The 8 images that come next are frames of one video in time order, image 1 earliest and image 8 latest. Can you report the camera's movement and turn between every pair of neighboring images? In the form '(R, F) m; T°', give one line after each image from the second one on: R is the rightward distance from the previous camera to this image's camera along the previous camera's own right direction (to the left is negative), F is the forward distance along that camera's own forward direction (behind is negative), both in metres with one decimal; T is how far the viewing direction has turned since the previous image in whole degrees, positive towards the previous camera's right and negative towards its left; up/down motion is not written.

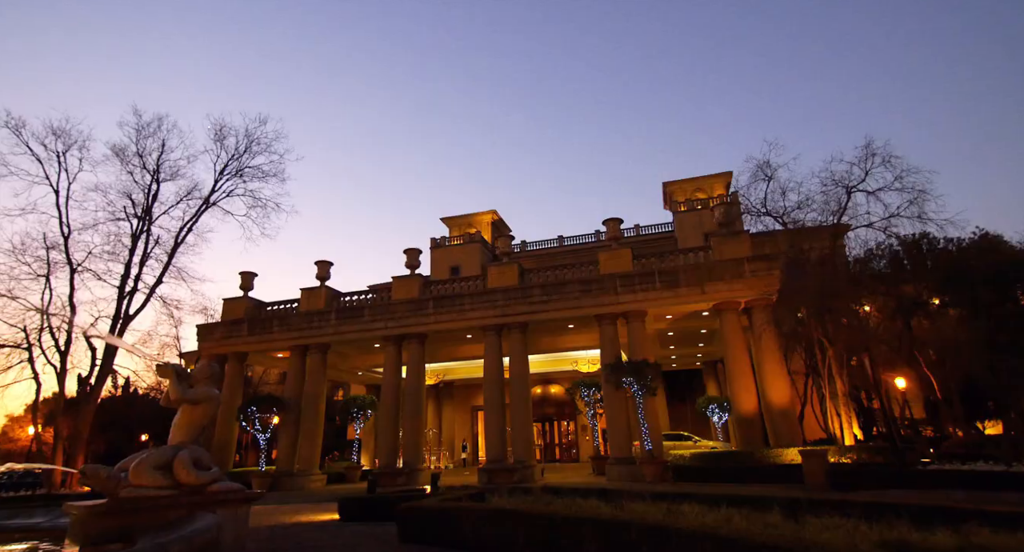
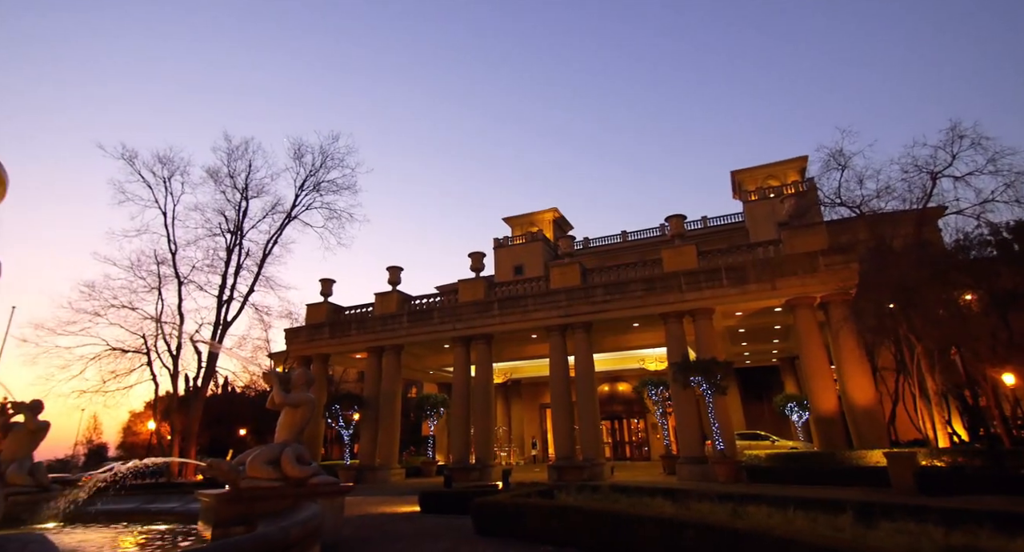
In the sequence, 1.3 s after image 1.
(0.0, -0.5) m; -6°
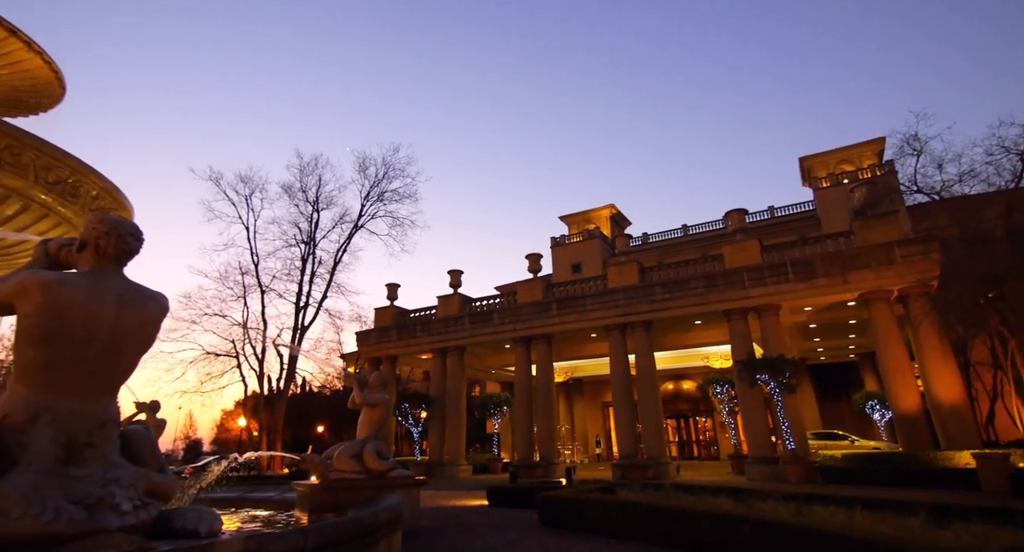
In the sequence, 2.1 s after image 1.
(0.0, -0.5) m; -6°
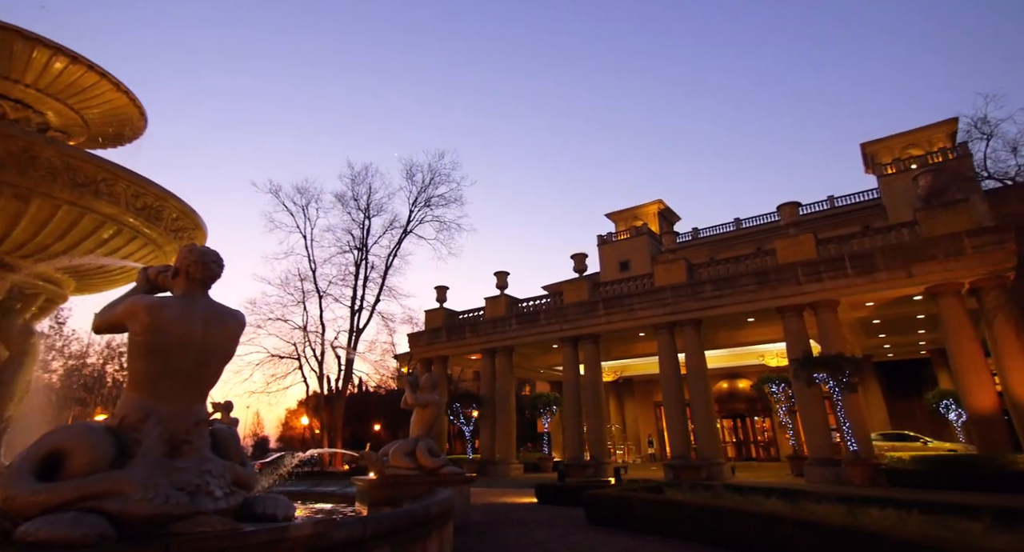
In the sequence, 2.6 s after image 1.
(+0.1, -0.3) m; -5°
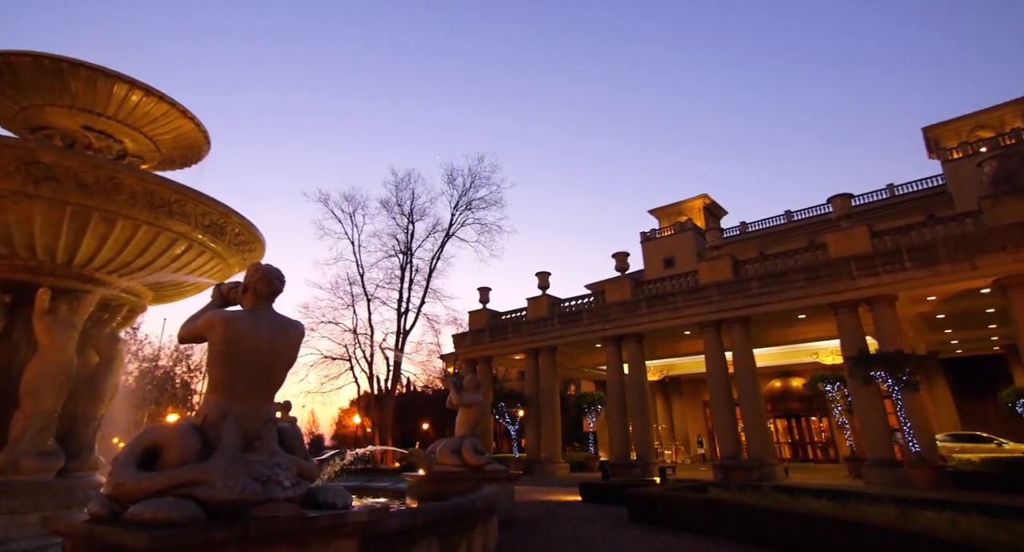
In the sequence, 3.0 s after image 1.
(+0.1, -0.3) m; -4°
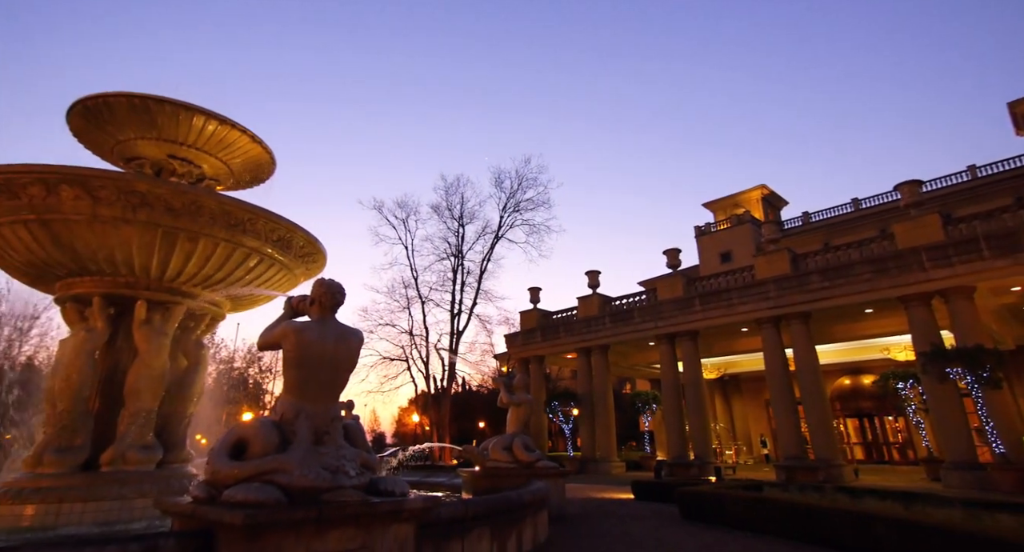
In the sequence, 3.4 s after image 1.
(+0.1, -0.3) m; -5°
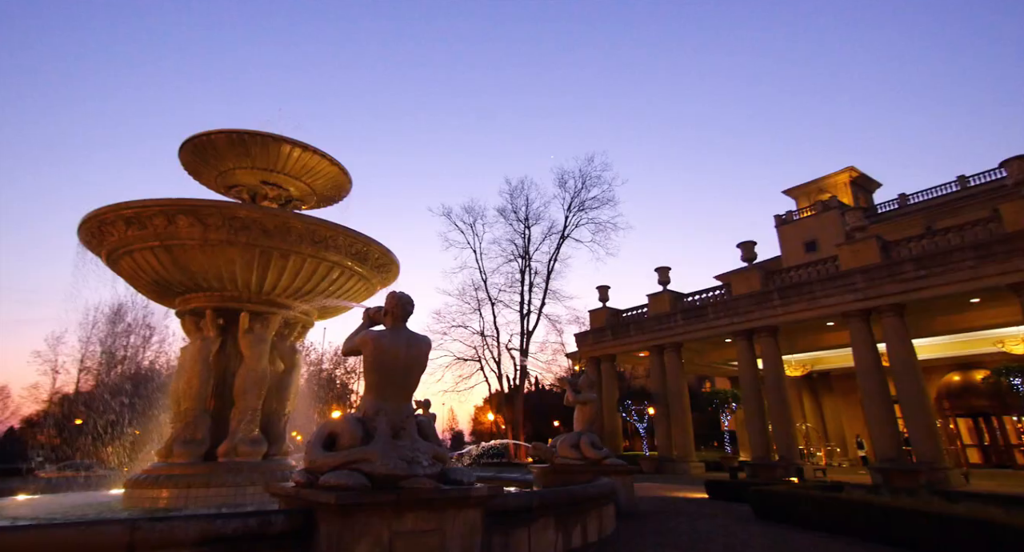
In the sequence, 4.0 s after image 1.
(+0.2, -0.4) m; -7°
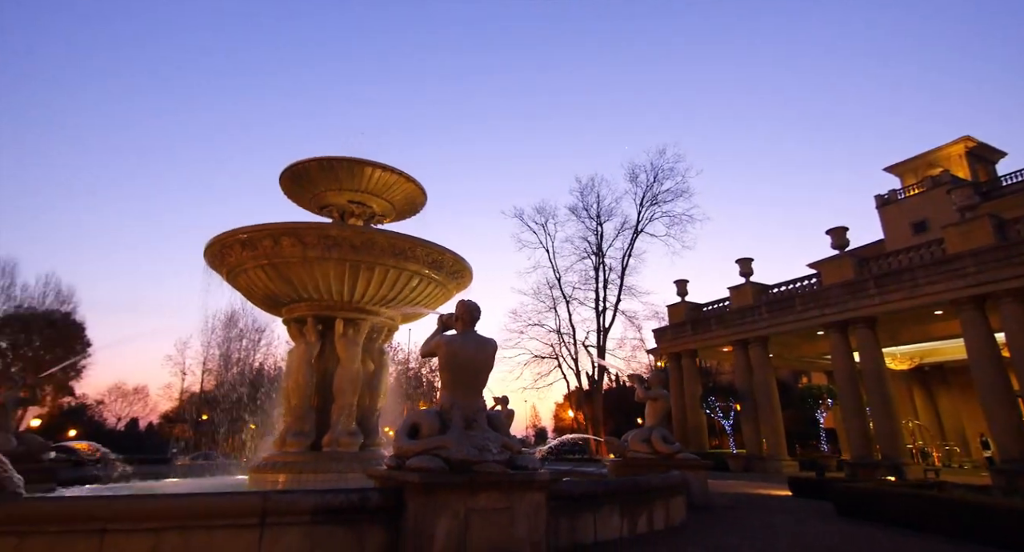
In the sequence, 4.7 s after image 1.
(+0.2, -0.5) m; -8°
